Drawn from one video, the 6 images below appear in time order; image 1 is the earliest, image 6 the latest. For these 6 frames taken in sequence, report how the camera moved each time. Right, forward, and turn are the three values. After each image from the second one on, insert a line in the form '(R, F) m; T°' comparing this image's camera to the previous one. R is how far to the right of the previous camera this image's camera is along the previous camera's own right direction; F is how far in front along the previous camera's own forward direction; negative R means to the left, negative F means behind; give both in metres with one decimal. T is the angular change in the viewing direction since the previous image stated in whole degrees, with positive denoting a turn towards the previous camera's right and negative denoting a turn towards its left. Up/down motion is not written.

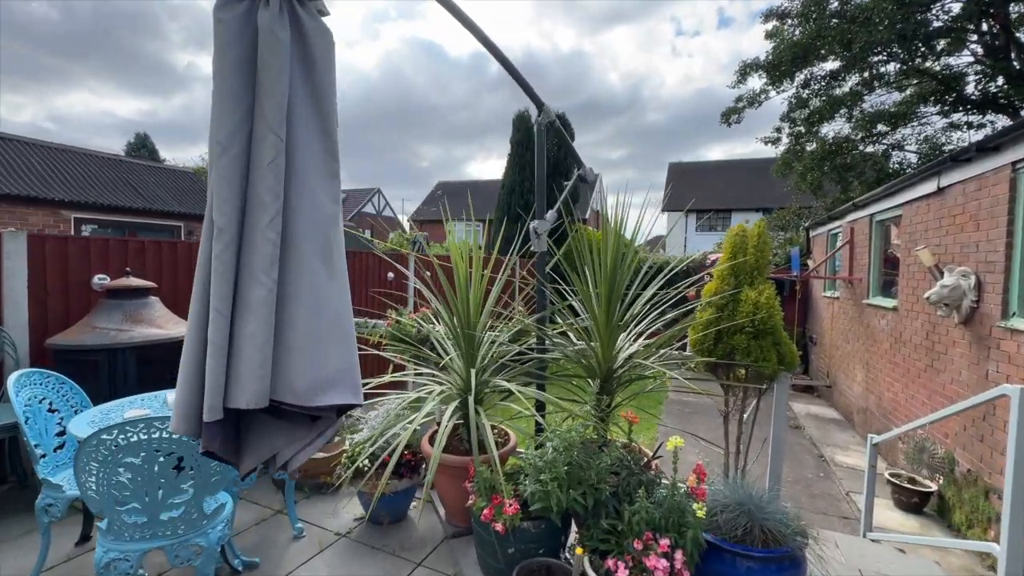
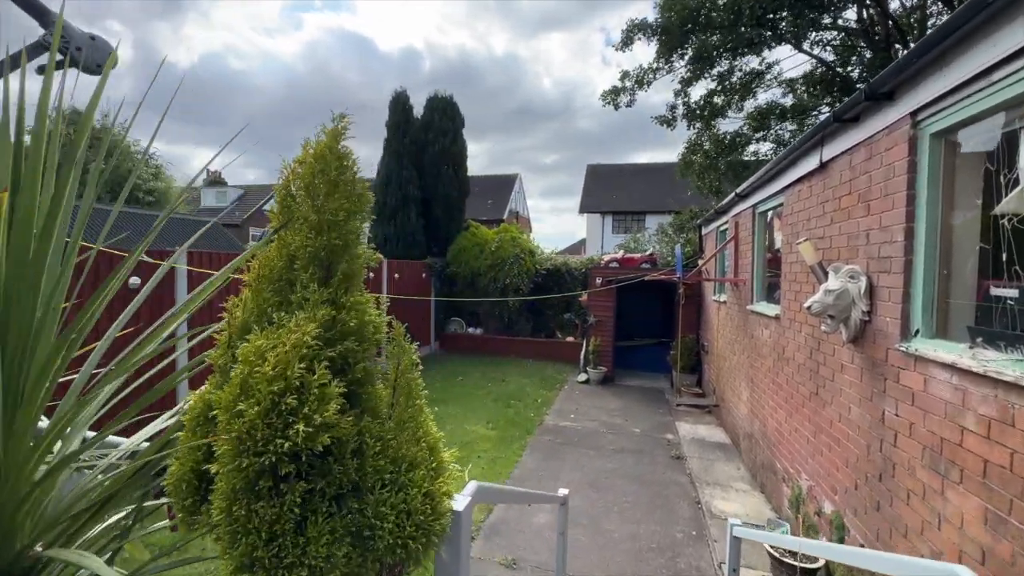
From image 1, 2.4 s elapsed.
(+1.4, +1.4) m; +8°
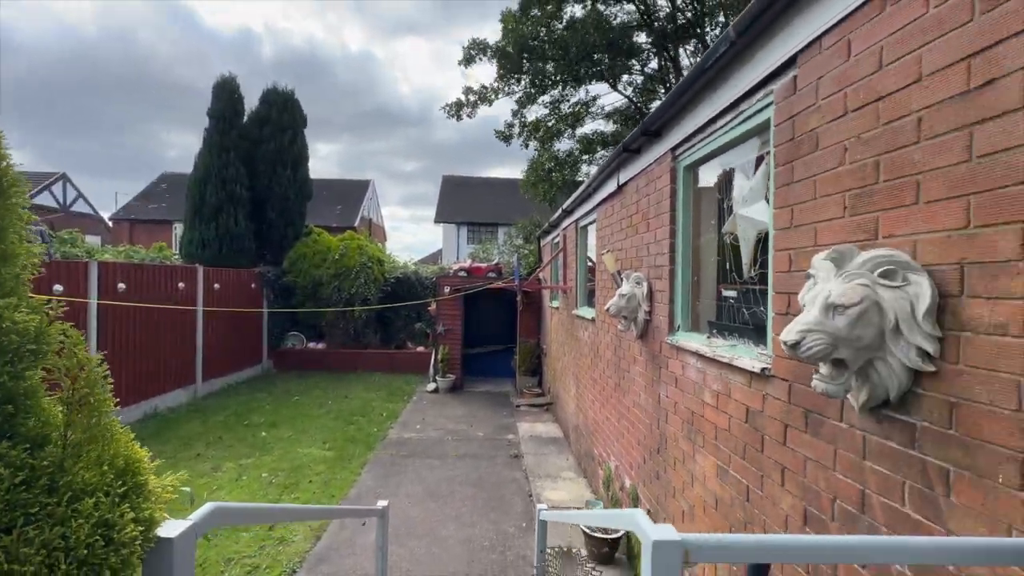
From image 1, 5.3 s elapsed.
(+0.2, -0.1) m; +18°
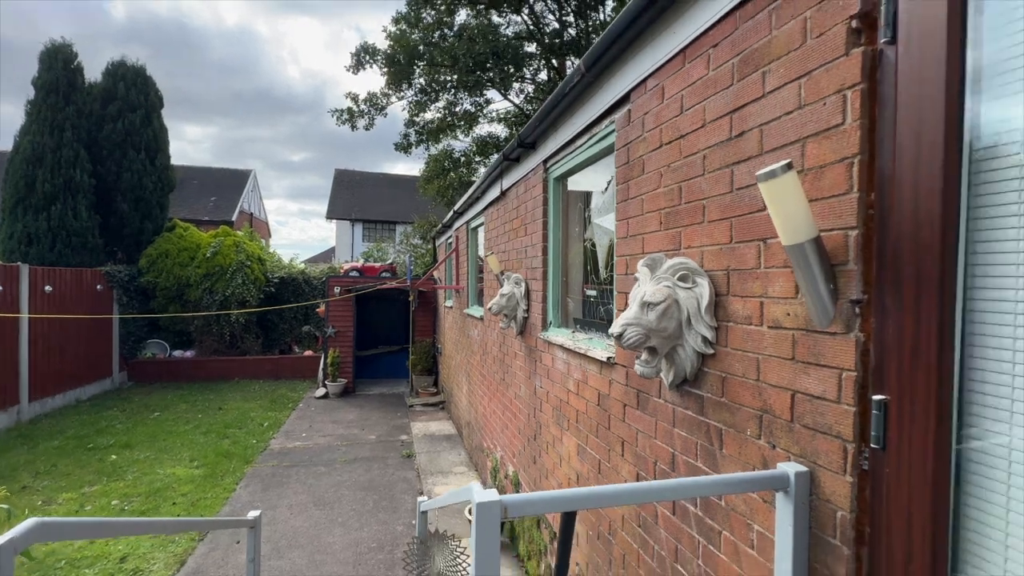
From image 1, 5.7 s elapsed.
(+0.1, -0.2) m; +13°
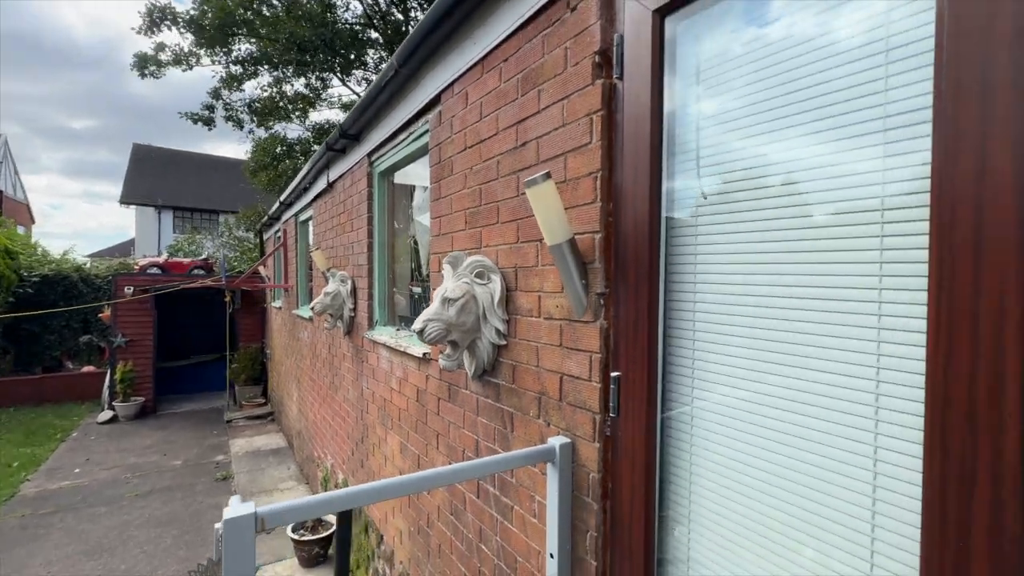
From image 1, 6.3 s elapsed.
(+0.2, -0.1) m; +18°
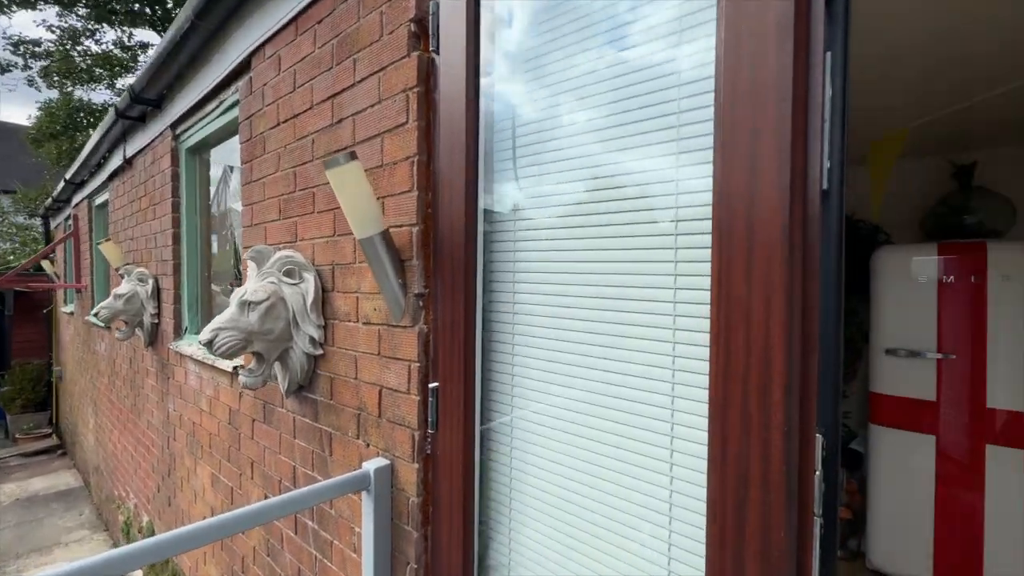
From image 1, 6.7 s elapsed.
(+0.2, +0.1) m; +15°
